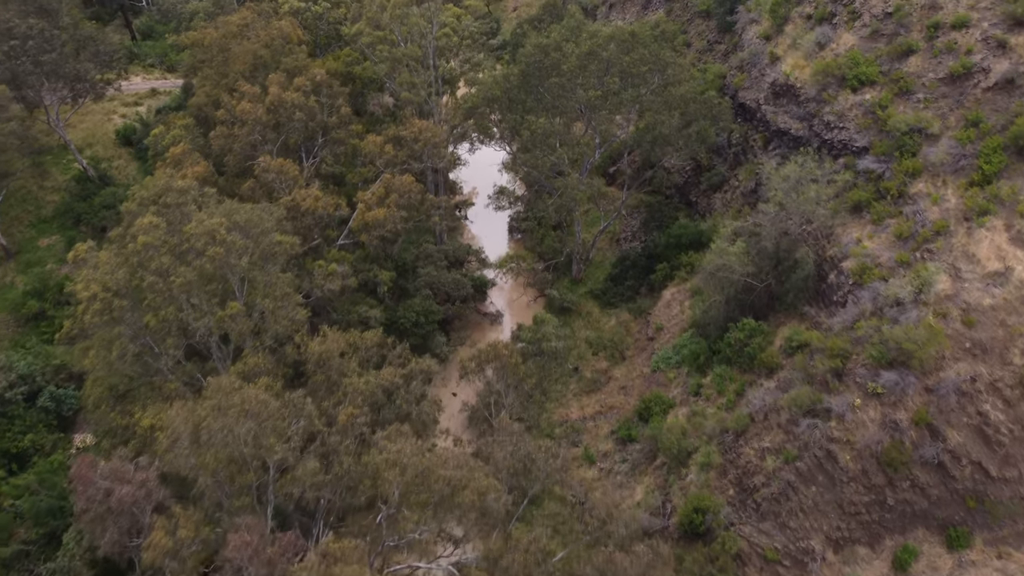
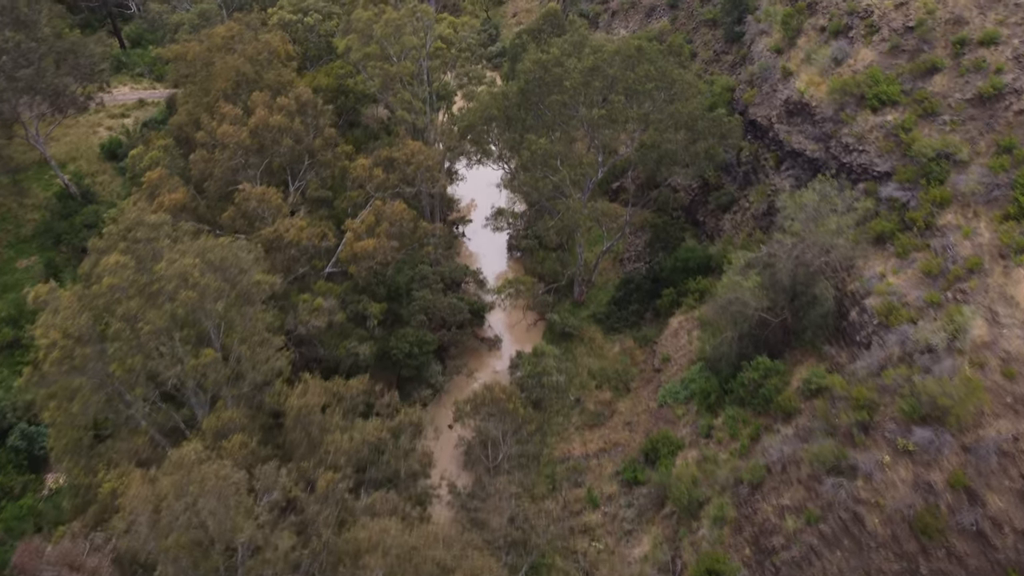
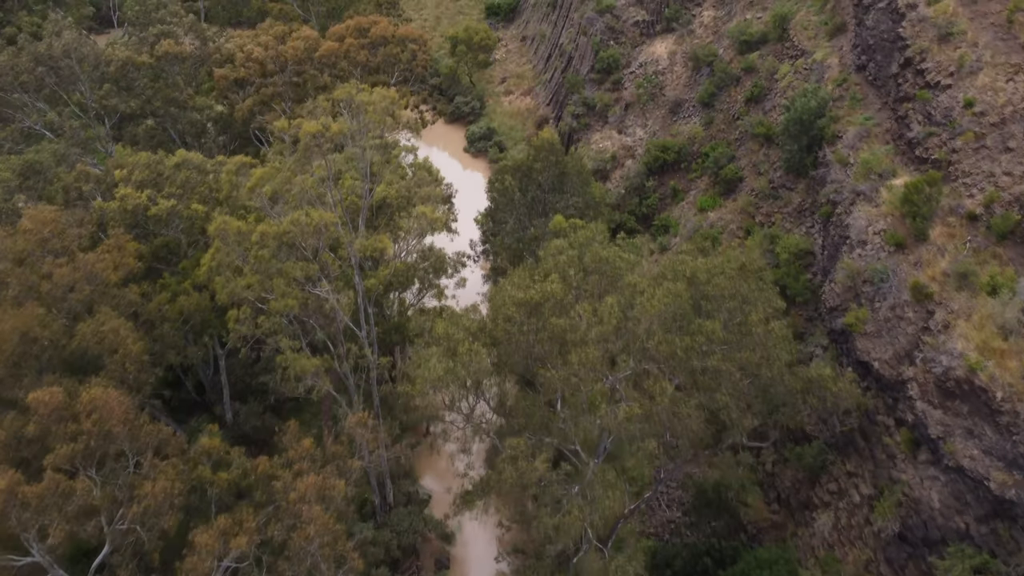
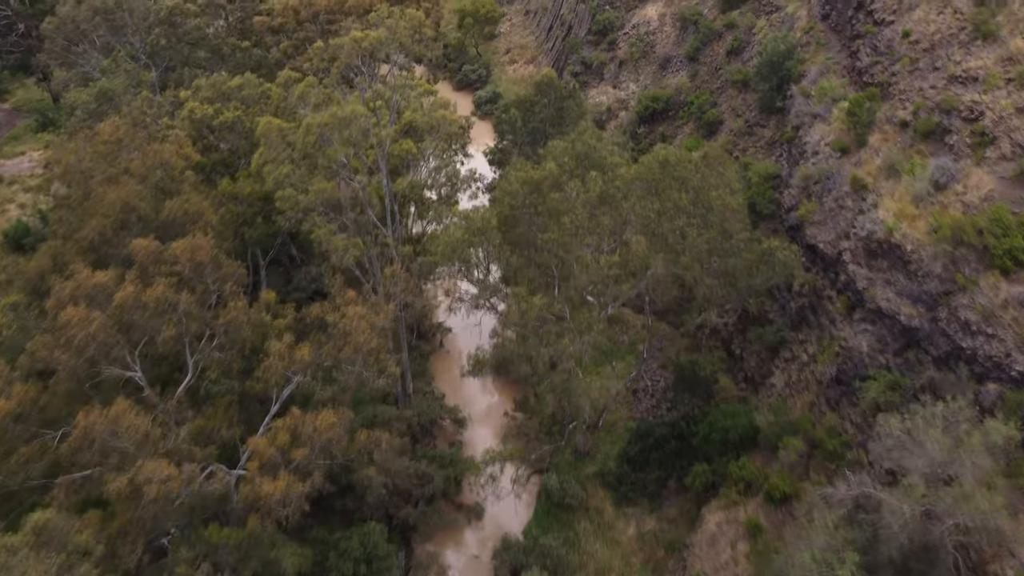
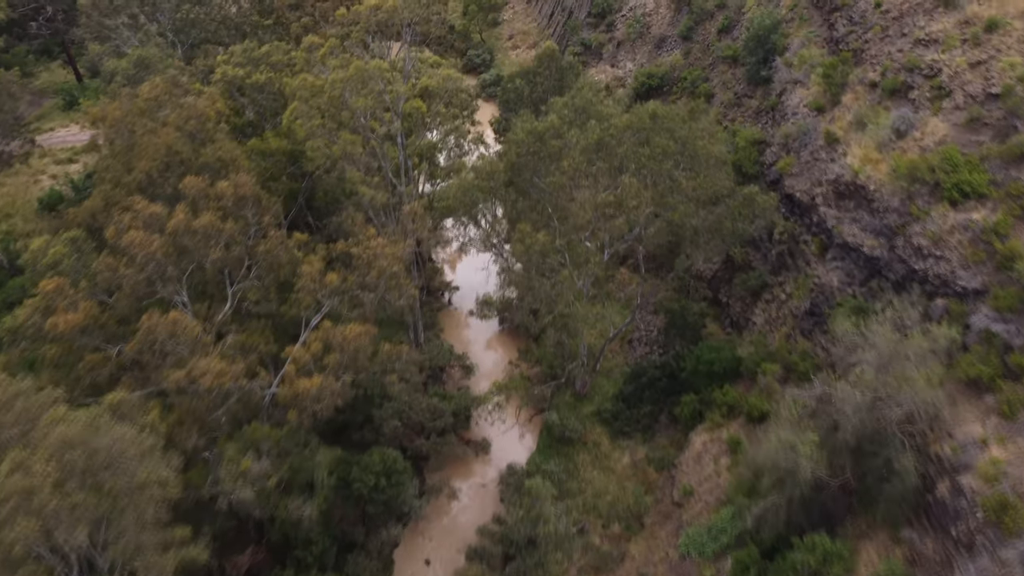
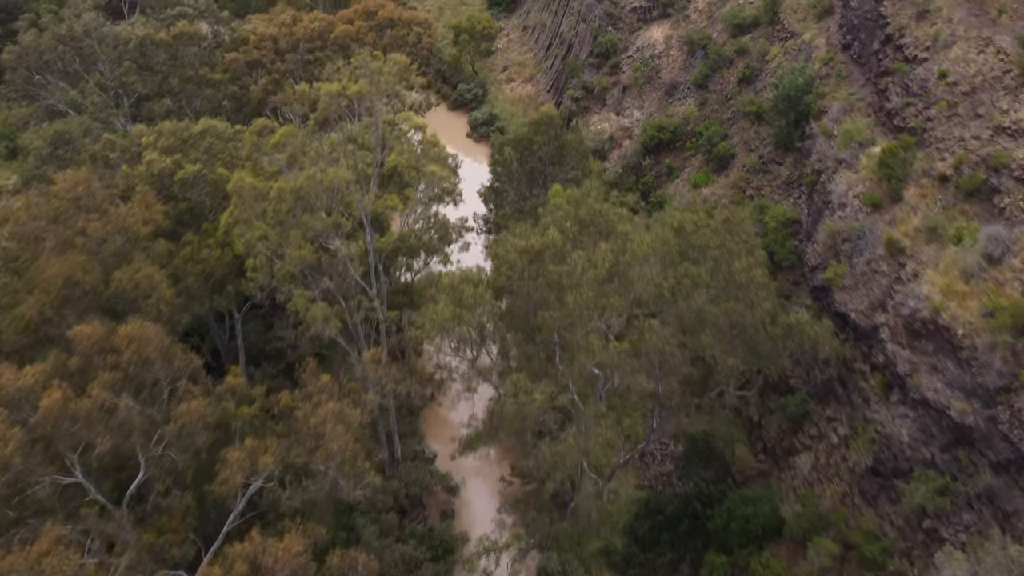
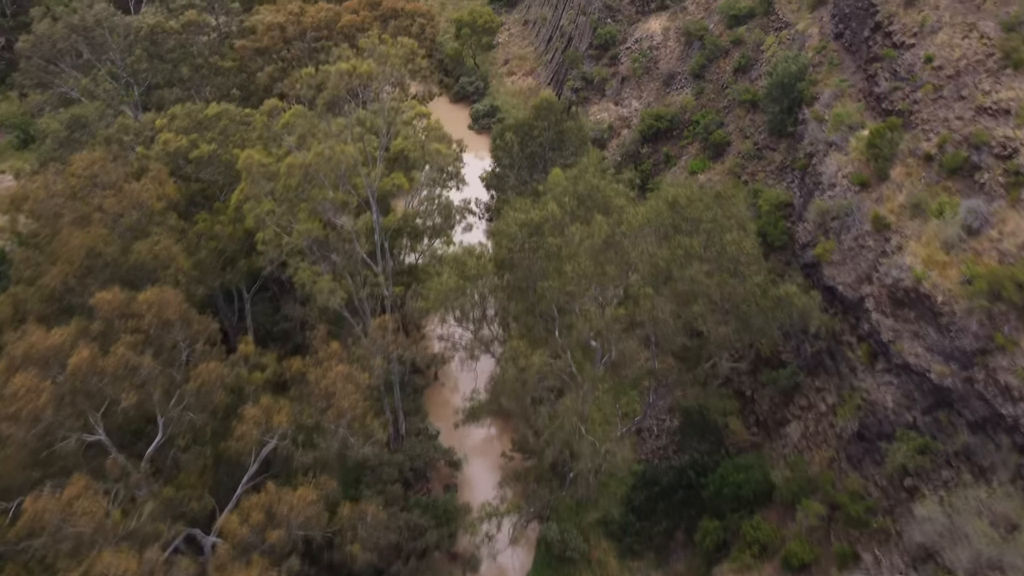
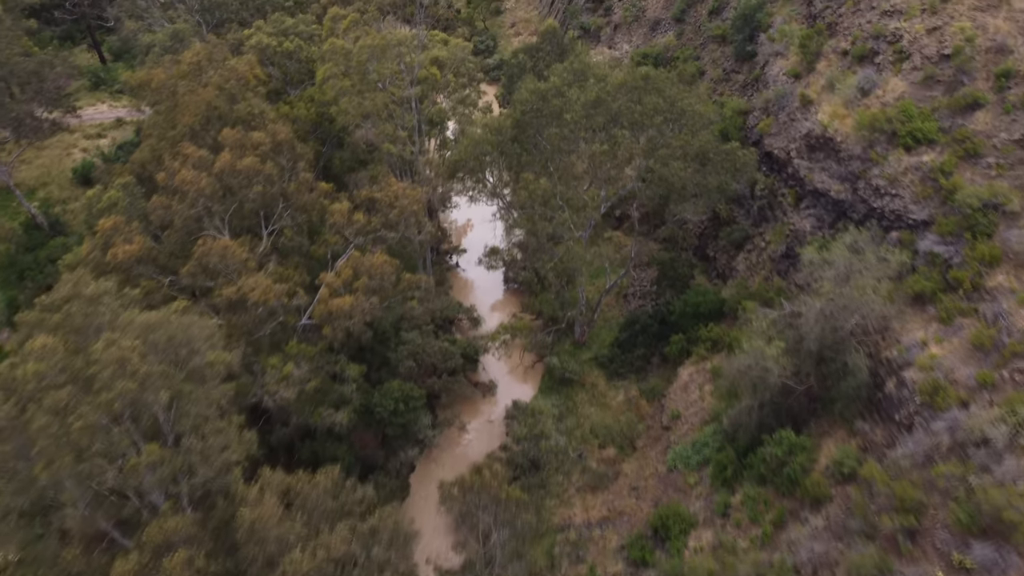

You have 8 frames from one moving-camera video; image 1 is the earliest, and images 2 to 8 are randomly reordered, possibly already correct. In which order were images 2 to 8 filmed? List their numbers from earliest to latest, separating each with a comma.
2, 8, 5, 4, 7, 6, 3
